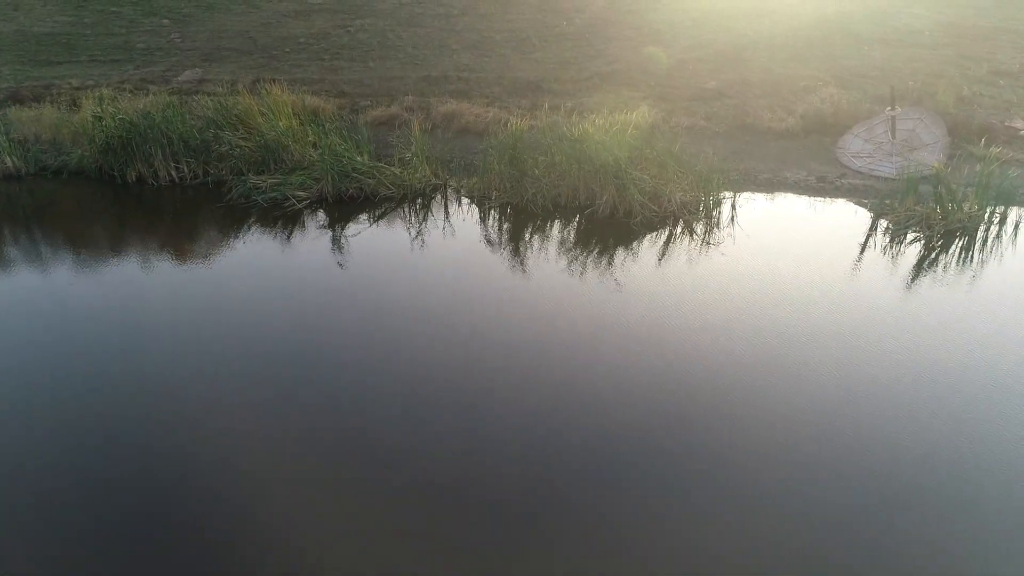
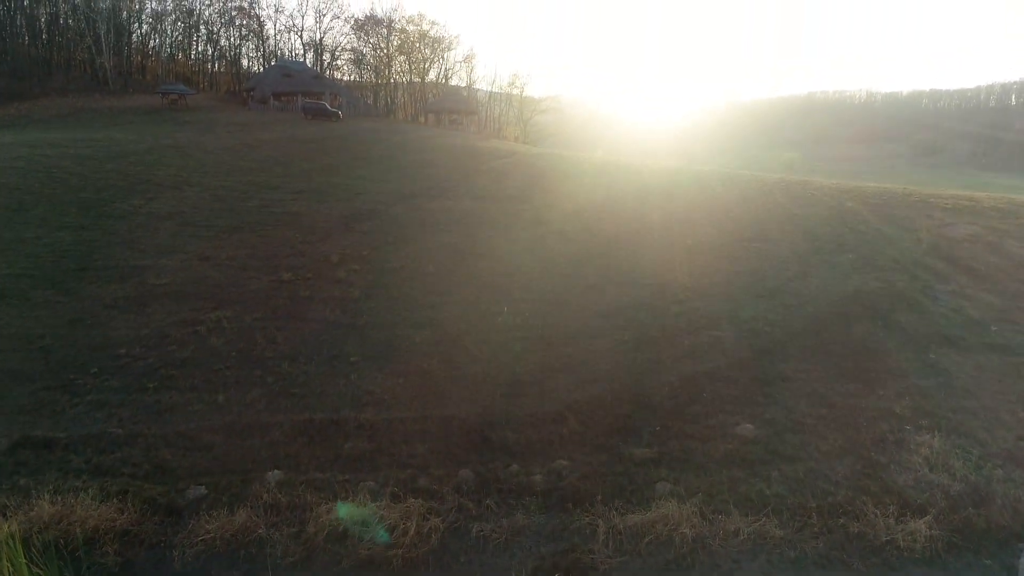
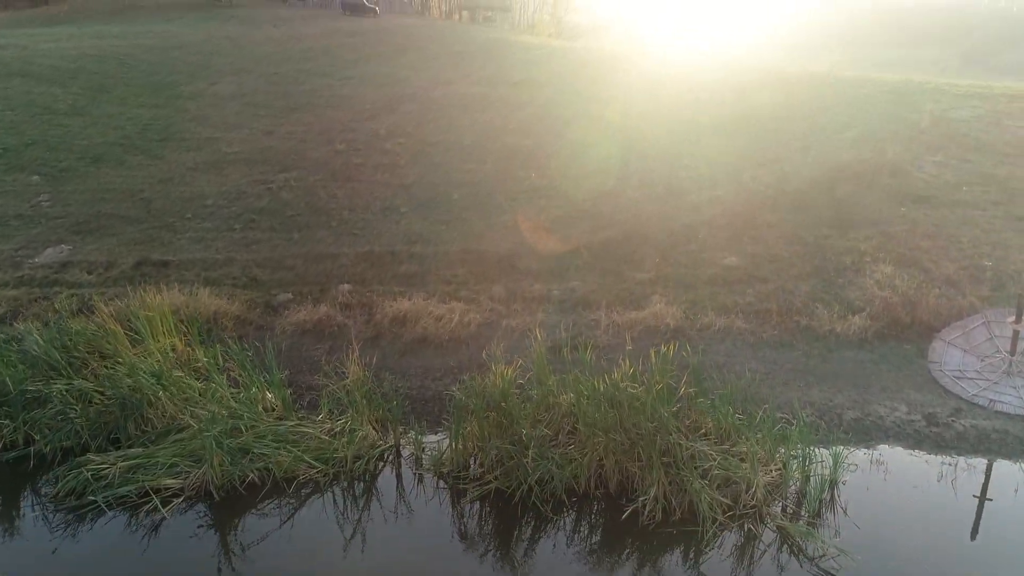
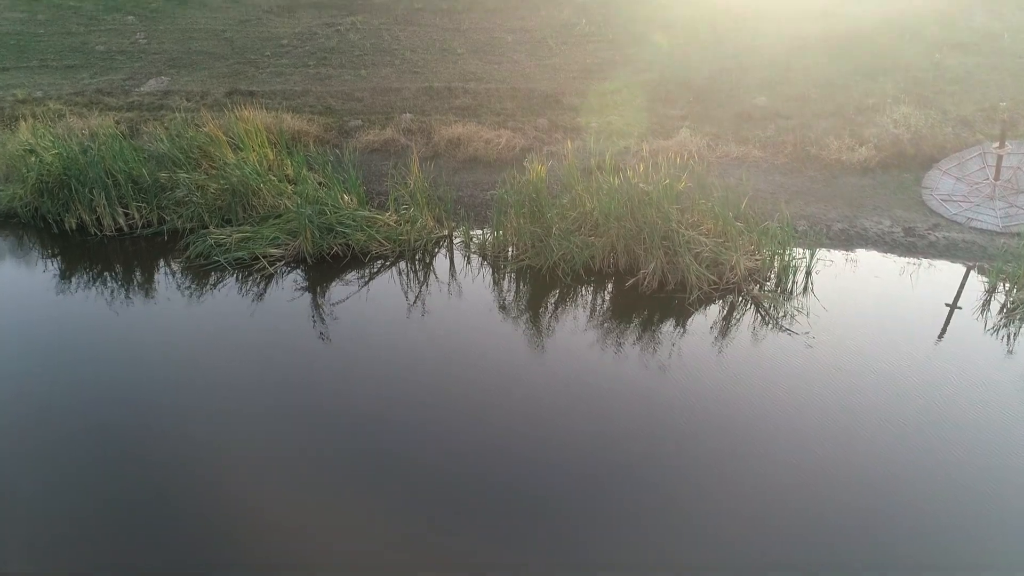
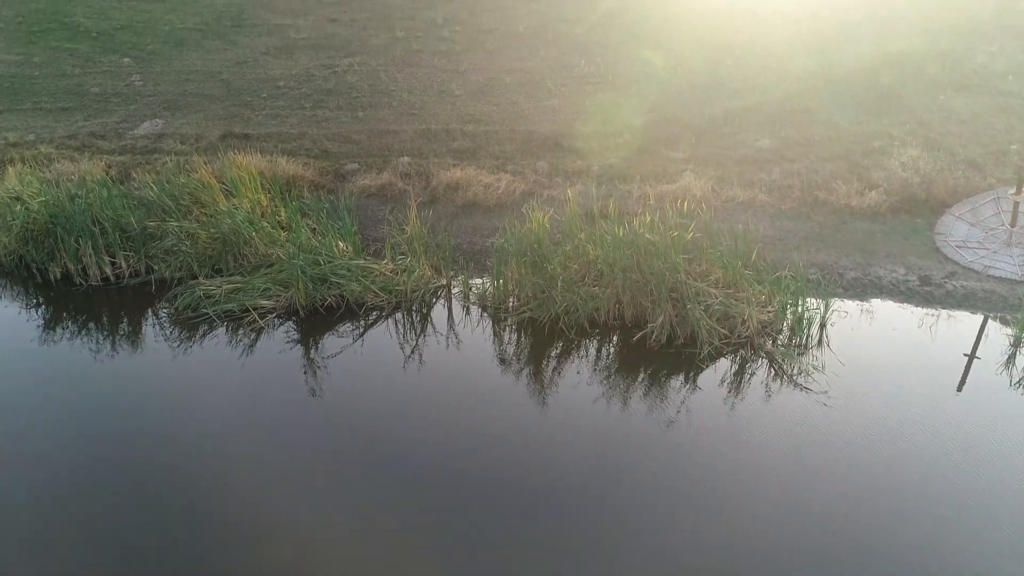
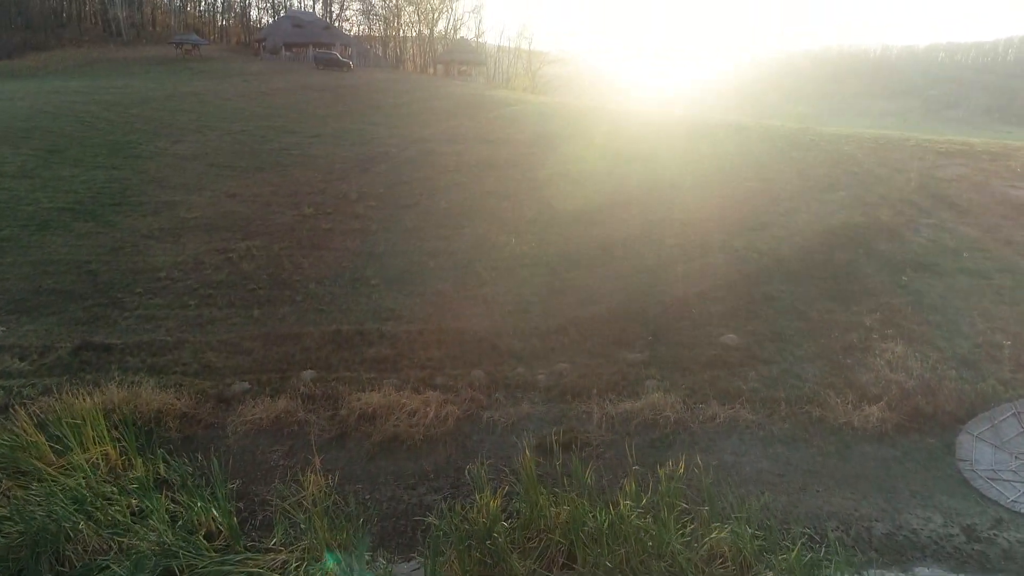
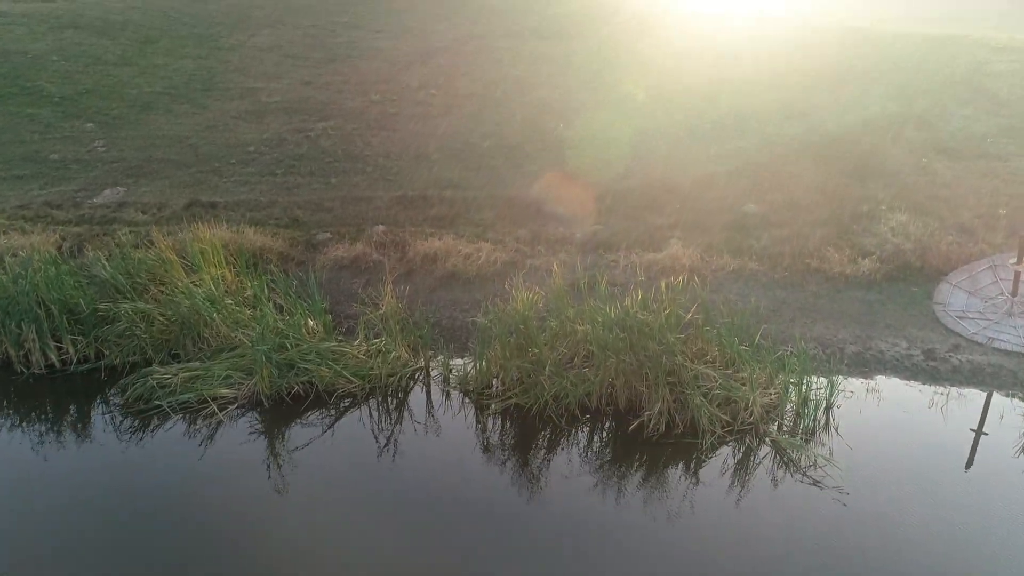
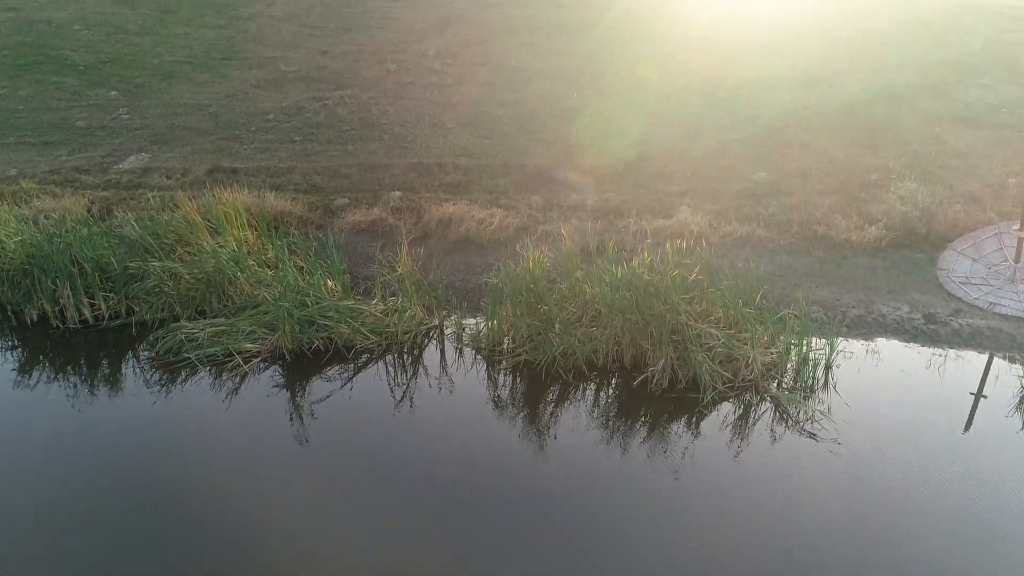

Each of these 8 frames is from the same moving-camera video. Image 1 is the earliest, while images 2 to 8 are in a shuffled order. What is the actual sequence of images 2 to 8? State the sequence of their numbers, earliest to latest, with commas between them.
4, 5, 8, 7, 3, 6, 2
